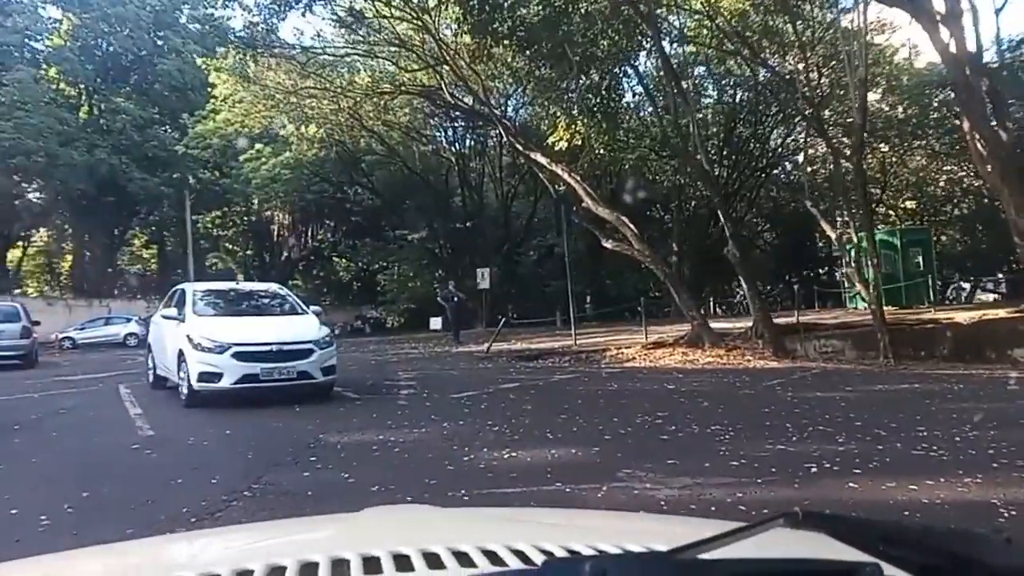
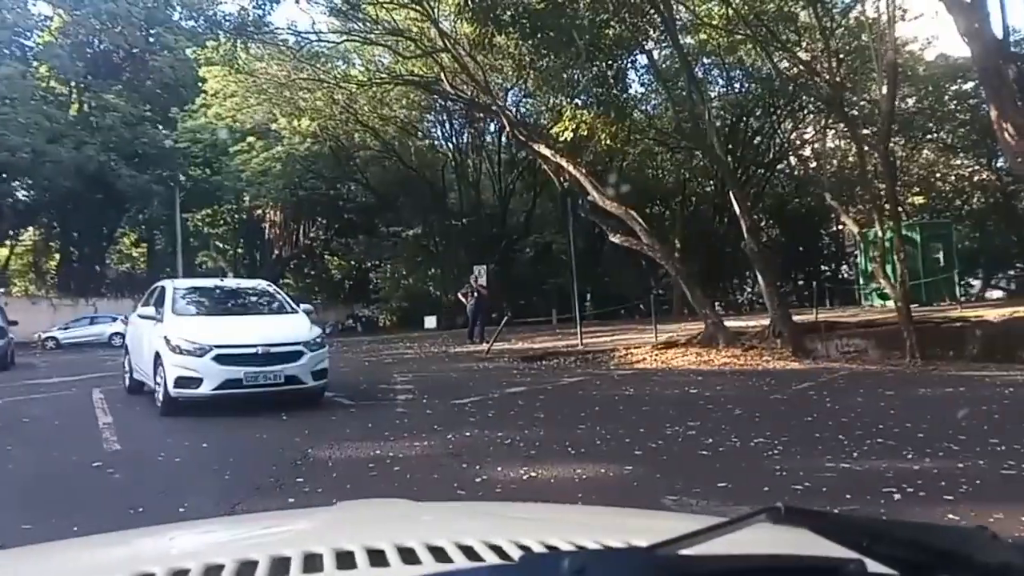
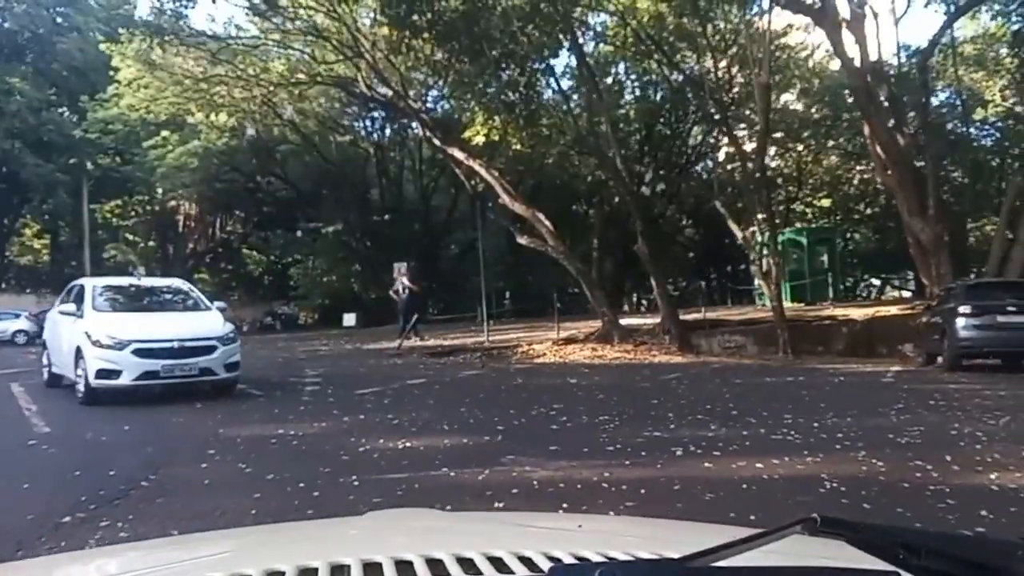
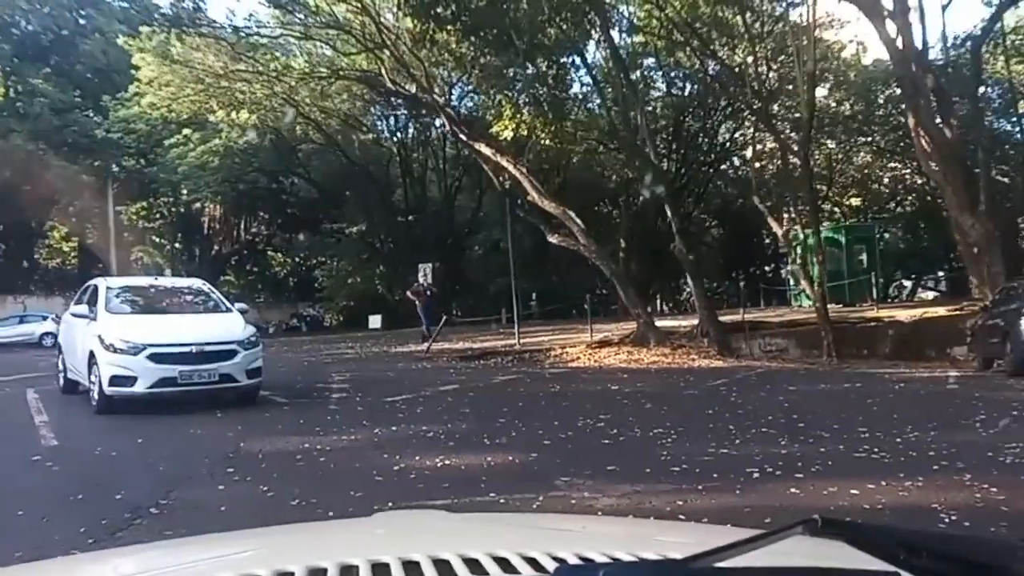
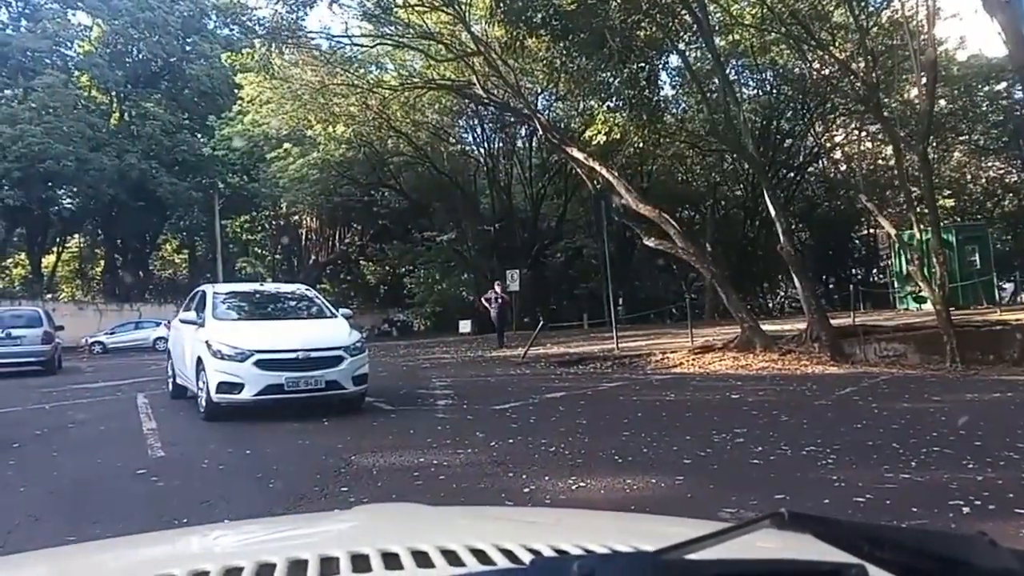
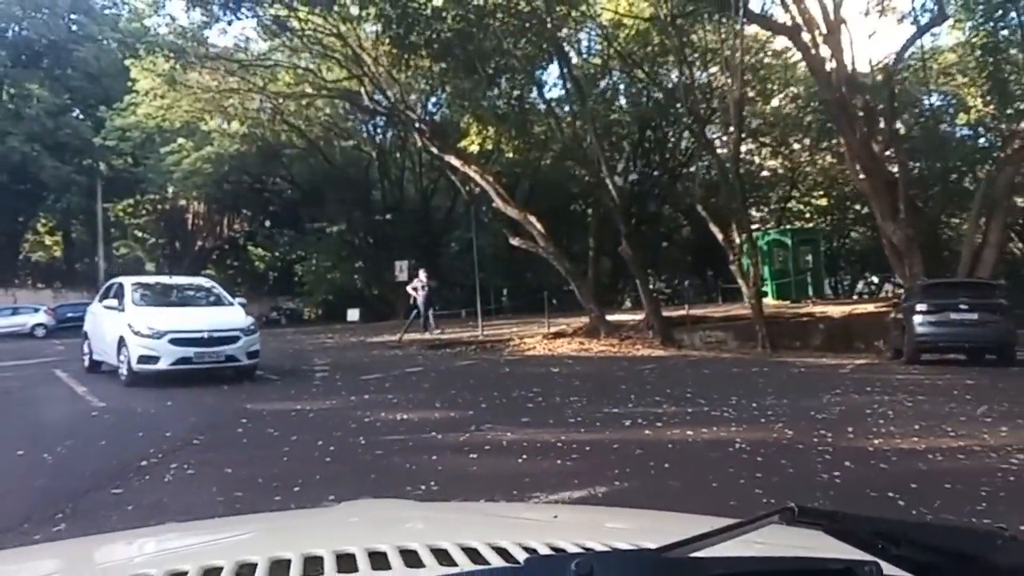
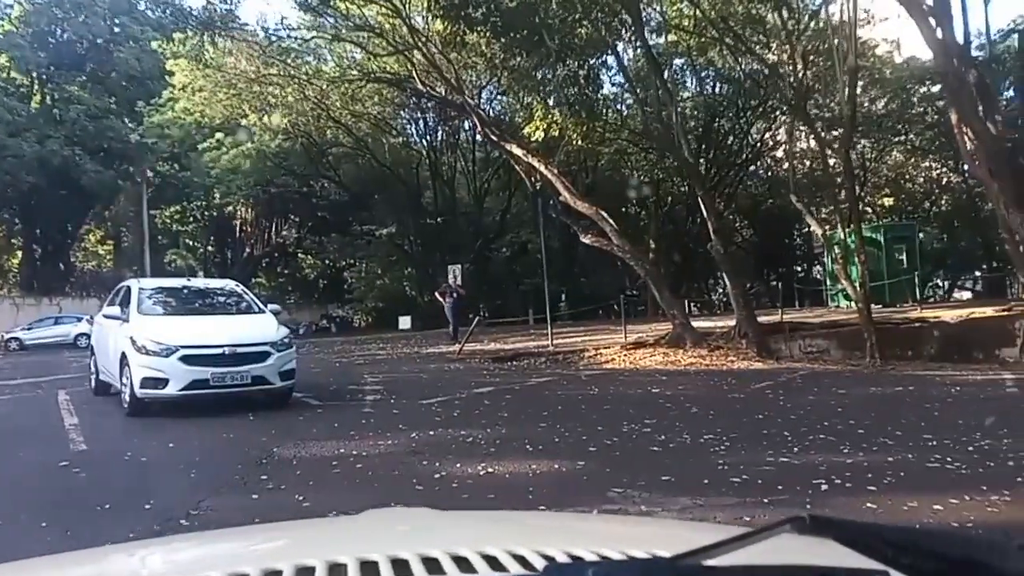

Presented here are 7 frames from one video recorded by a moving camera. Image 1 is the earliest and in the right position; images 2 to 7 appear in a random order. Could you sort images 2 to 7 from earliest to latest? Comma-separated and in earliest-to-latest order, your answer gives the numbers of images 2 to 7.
5, 2, 7, 4, 3, 6
